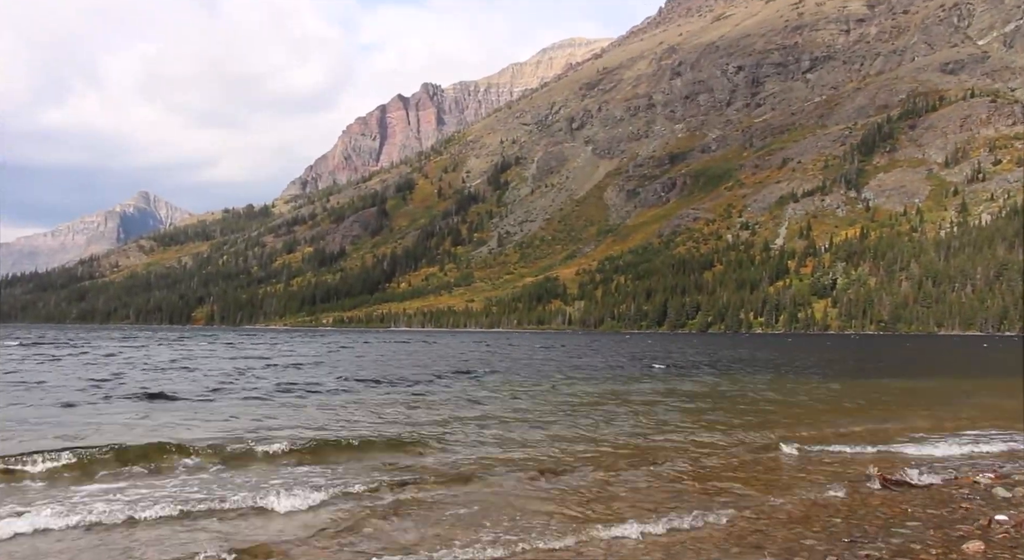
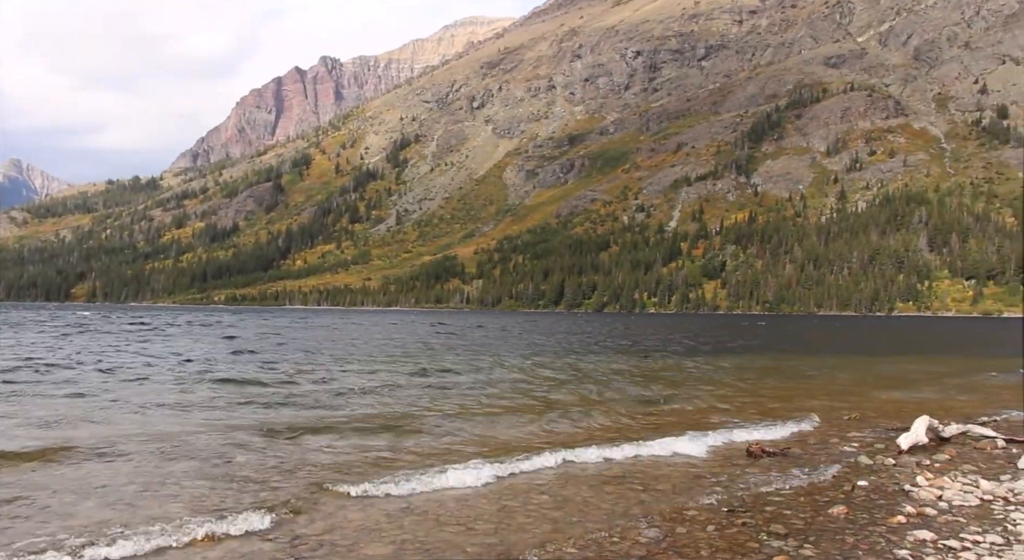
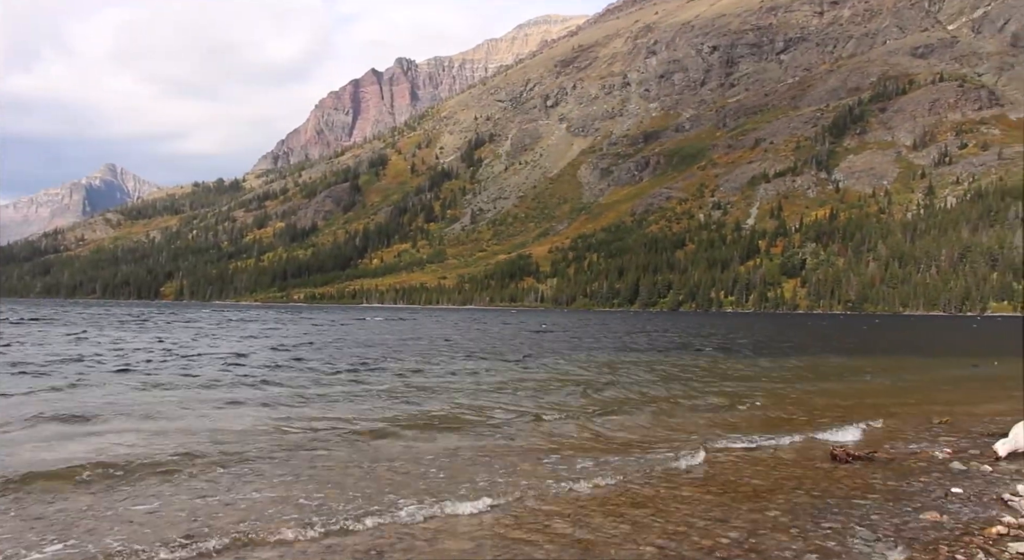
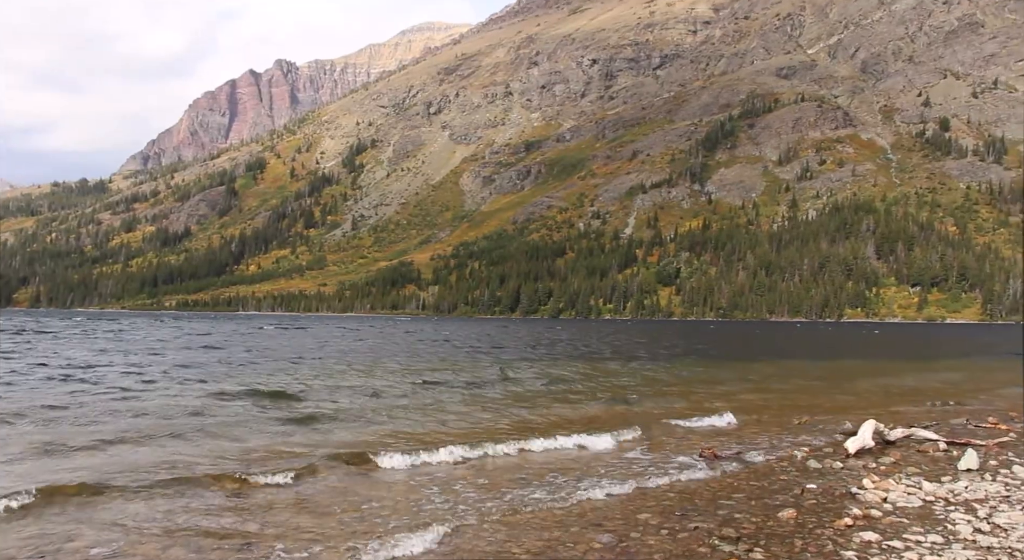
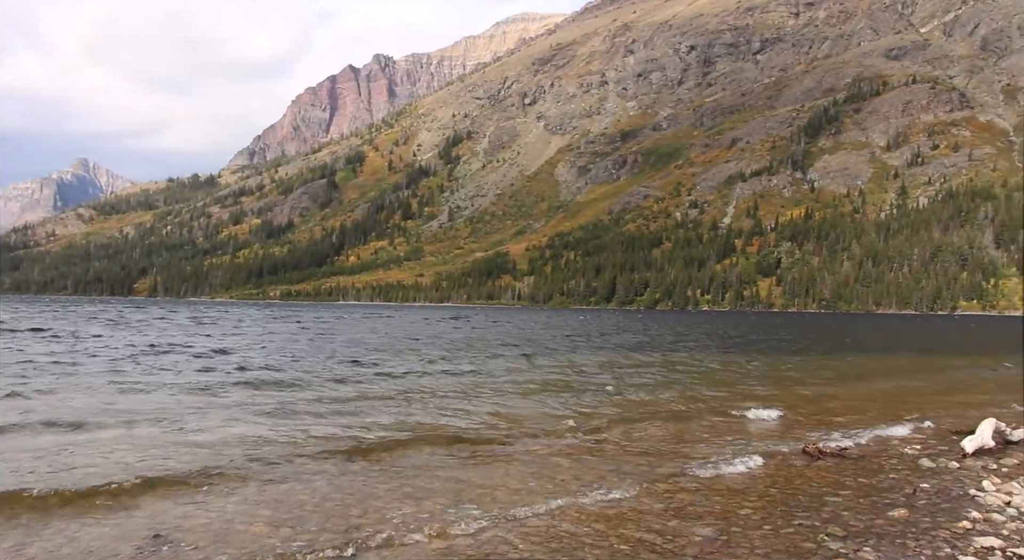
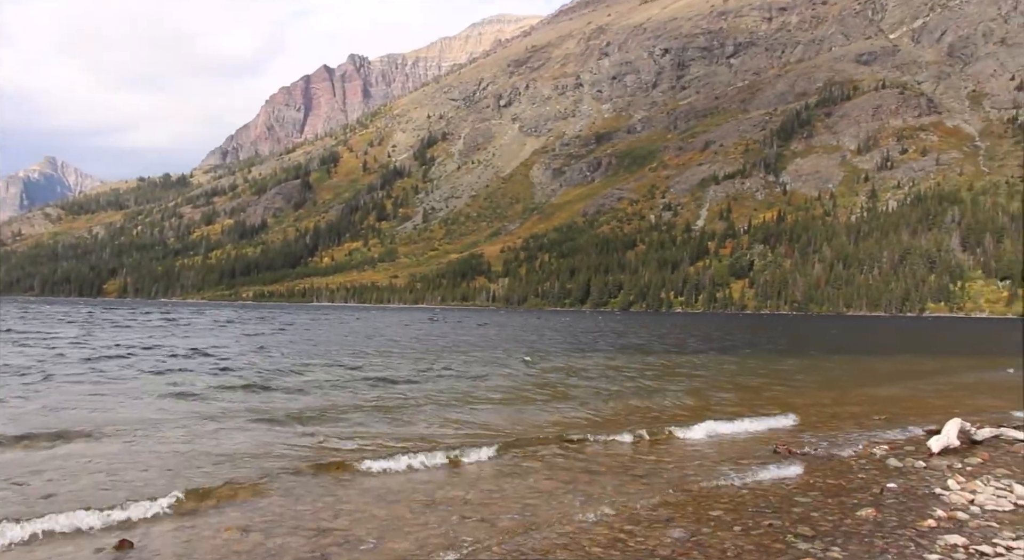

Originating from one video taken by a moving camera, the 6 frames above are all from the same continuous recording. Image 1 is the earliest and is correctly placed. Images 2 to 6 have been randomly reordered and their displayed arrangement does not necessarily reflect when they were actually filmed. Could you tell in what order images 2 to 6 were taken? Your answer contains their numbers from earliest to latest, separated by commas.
3, 5, 6, 2, 4
